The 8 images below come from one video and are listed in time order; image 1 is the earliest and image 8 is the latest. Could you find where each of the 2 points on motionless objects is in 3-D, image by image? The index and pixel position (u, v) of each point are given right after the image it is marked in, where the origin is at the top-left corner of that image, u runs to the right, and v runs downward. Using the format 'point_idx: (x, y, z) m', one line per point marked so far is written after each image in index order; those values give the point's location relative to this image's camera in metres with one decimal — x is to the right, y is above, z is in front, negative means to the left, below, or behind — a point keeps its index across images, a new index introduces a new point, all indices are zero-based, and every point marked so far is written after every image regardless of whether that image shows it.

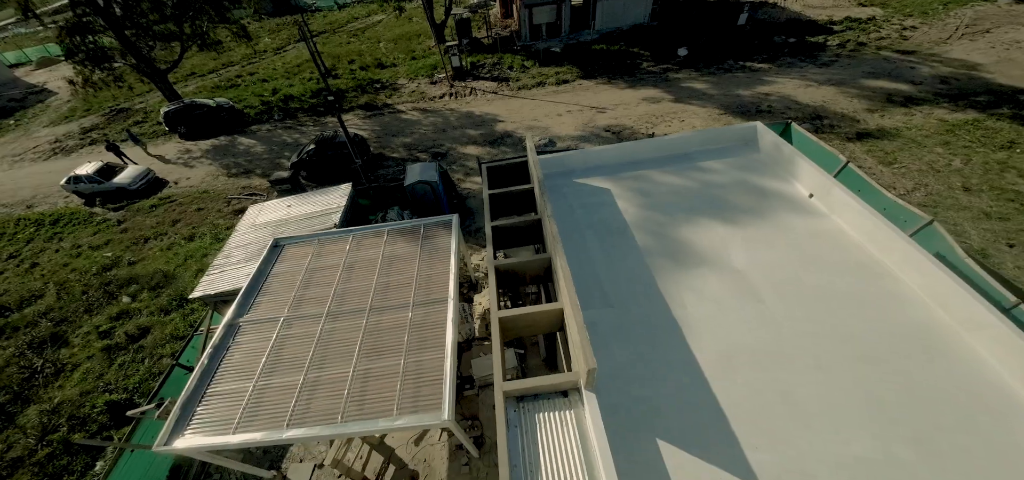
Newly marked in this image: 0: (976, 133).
0: (+17.9, +4.2, +12.8) m
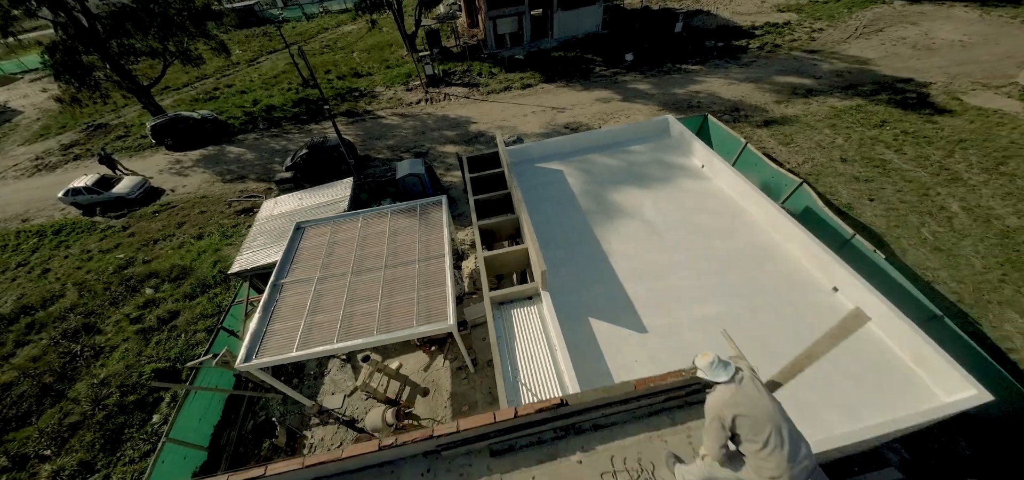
0: (+16.6, +6.0, +16.0) m
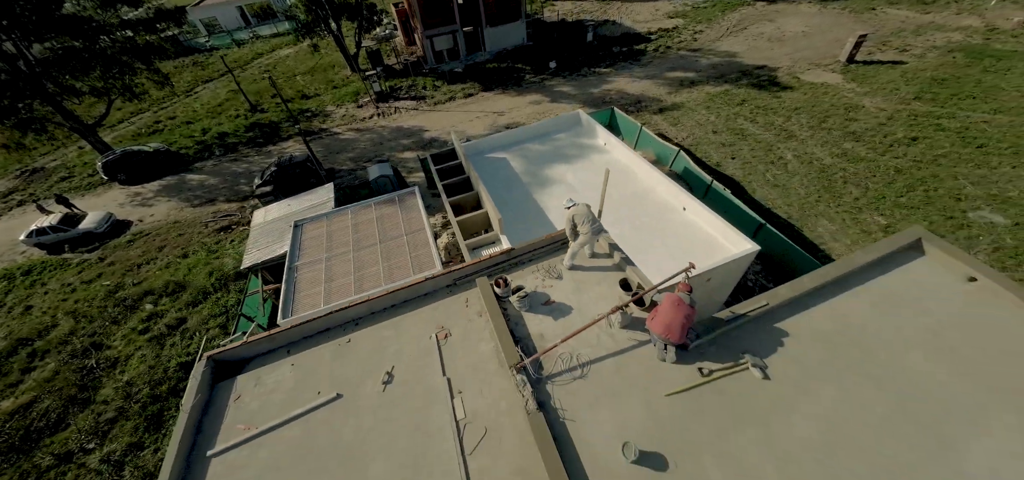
0: (+13.4, +8.9, +20.8) m
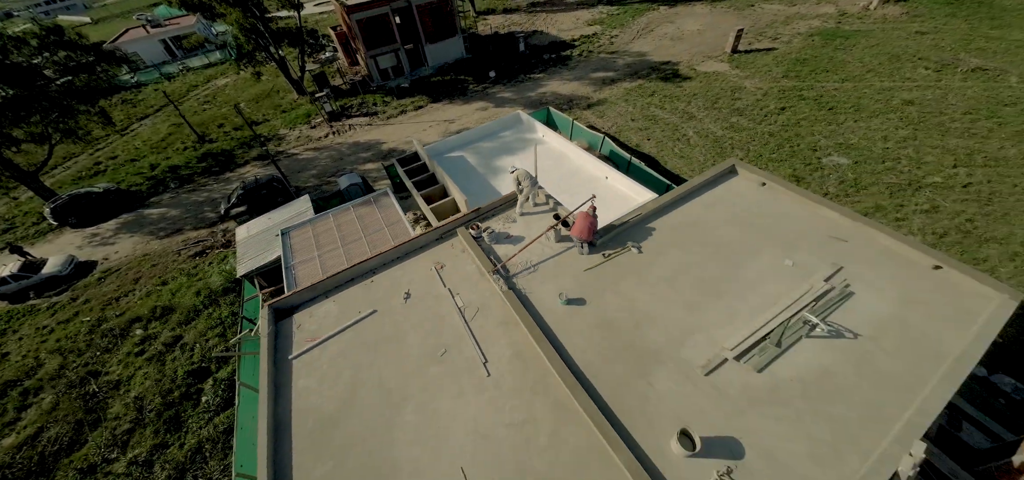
0: (+9.5, +11.1, +24.6) m
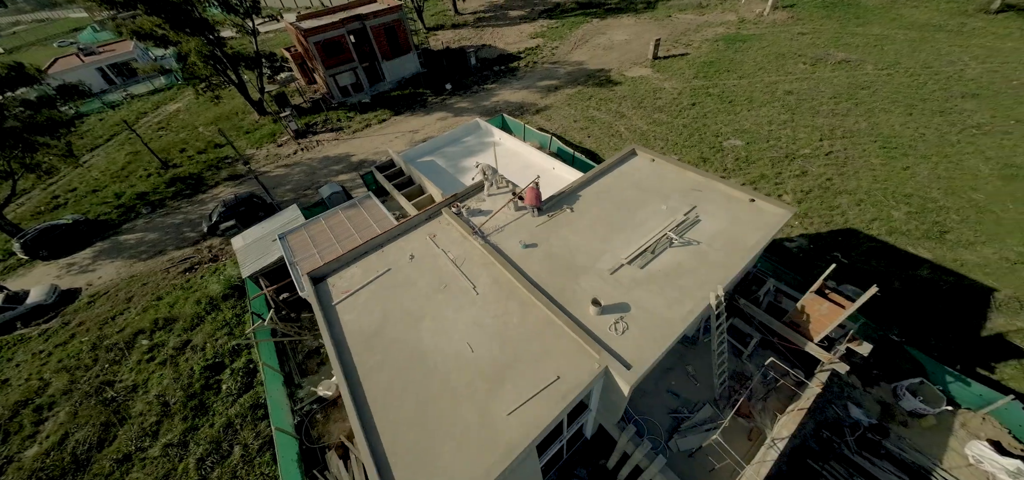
0: (+5.8, +12.4, +28.4) m
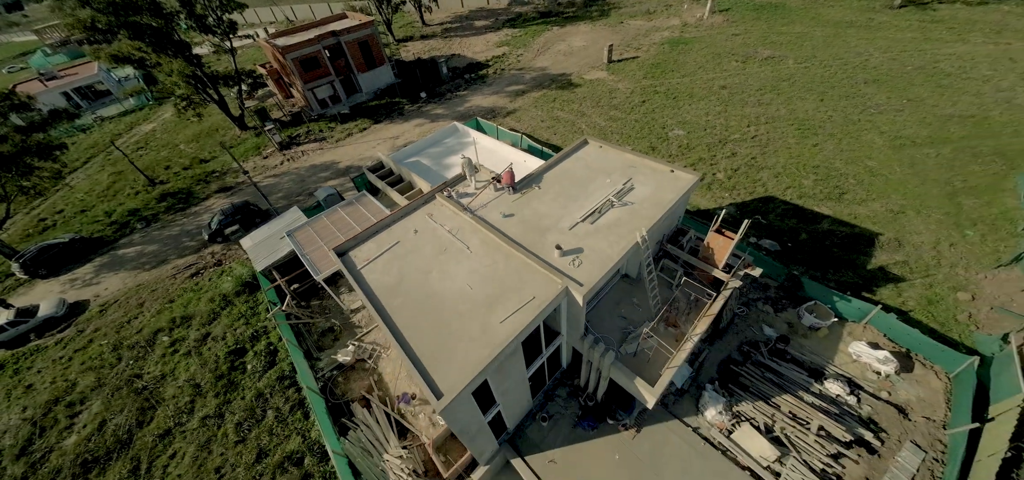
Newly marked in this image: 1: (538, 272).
0: (+3.1, +13.5, +31.3) m
1: (+0.8, -0.9, +9.5) m
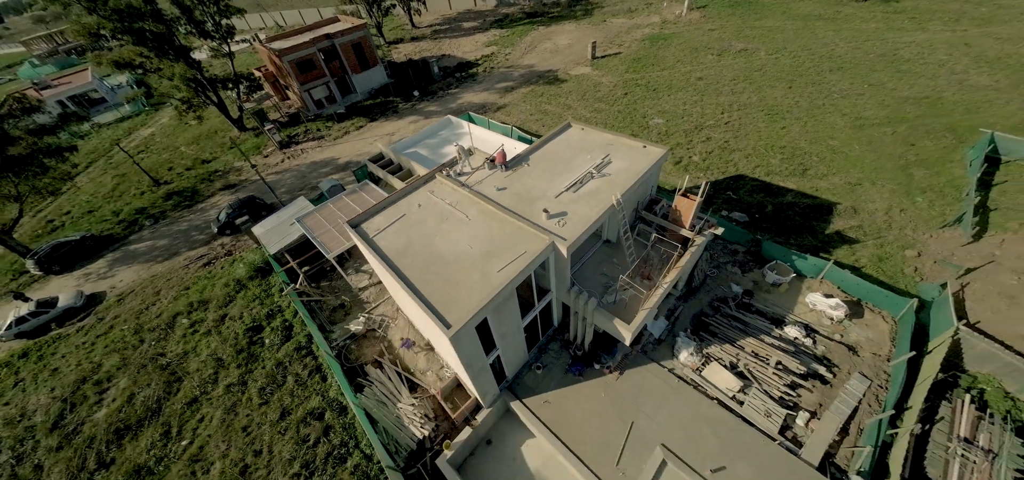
0: (+2.1, +14.6, +32.9) m
1: (+0.6, +0.3, +11.0) m
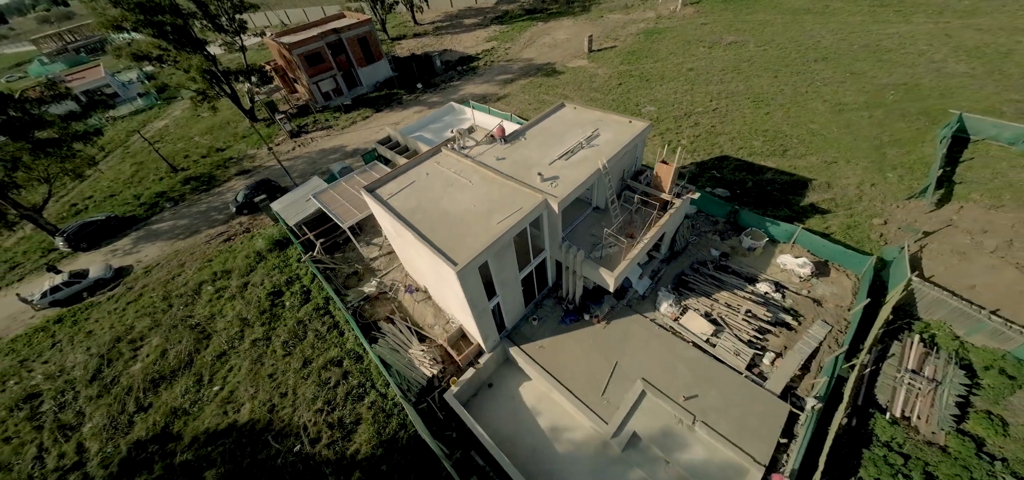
0: (+2.1, +16.1, +34.4) m
1: (+0.5, +1.8, +12.5) m
